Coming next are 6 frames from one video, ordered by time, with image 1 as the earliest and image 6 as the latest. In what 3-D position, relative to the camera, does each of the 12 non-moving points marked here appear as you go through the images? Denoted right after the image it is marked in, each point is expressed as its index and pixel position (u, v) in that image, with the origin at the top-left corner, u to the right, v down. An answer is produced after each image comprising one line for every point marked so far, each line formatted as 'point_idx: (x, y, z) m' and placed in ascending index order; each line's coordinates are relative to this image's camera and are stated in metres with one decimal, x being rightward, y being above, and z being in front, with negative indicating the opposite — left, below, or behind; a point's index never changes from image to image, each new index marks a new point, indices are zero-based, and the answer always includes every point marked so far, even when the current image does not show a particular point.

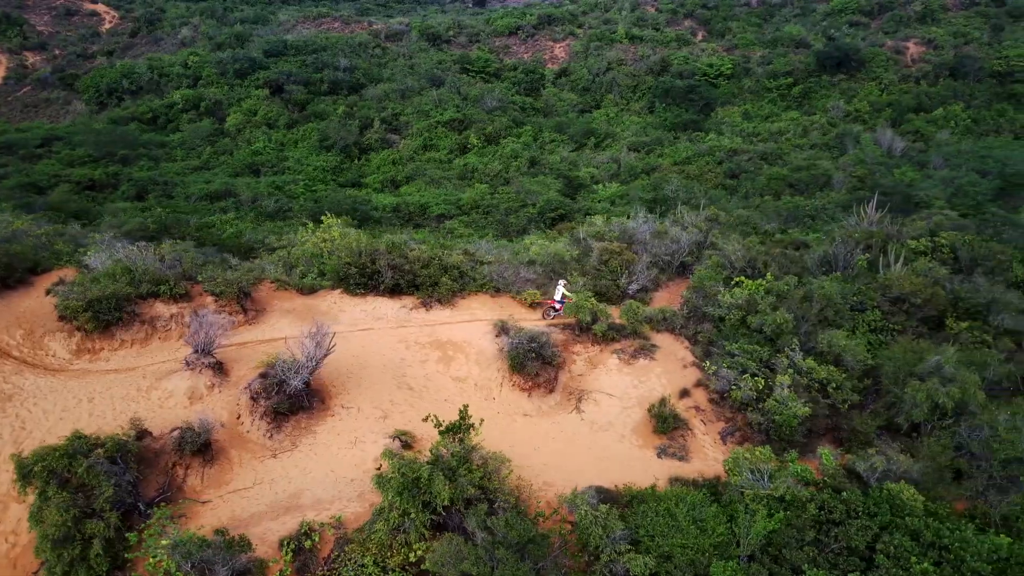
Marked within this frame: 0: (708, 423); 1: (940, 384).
0: (+2.1, -1.4, +9.1) m
1: (+4.6, -1.0, +9.2) m
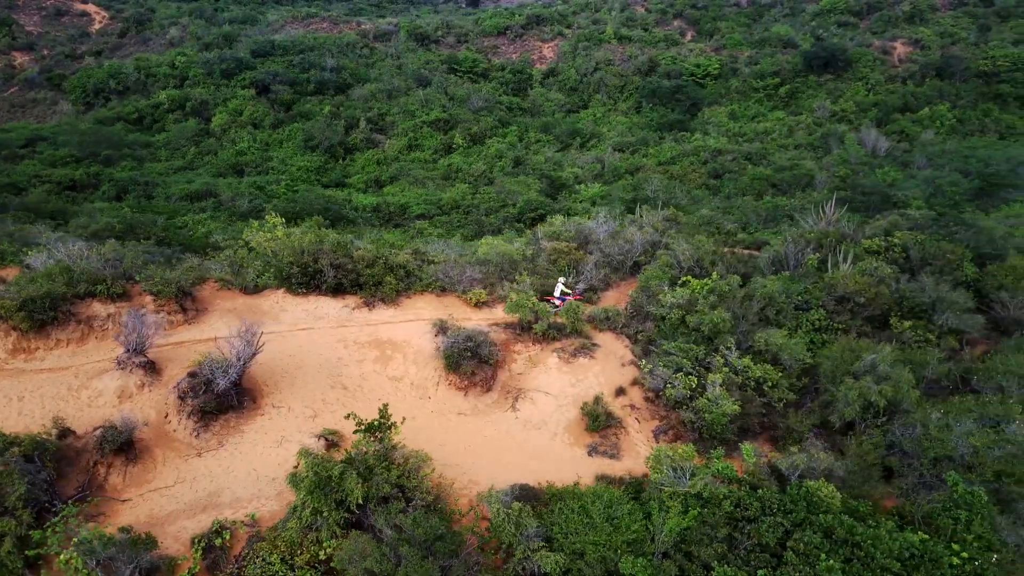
0: (+1.4, -1.4, +9.1) m
1: (+3.9, -1.0, +9.3) m
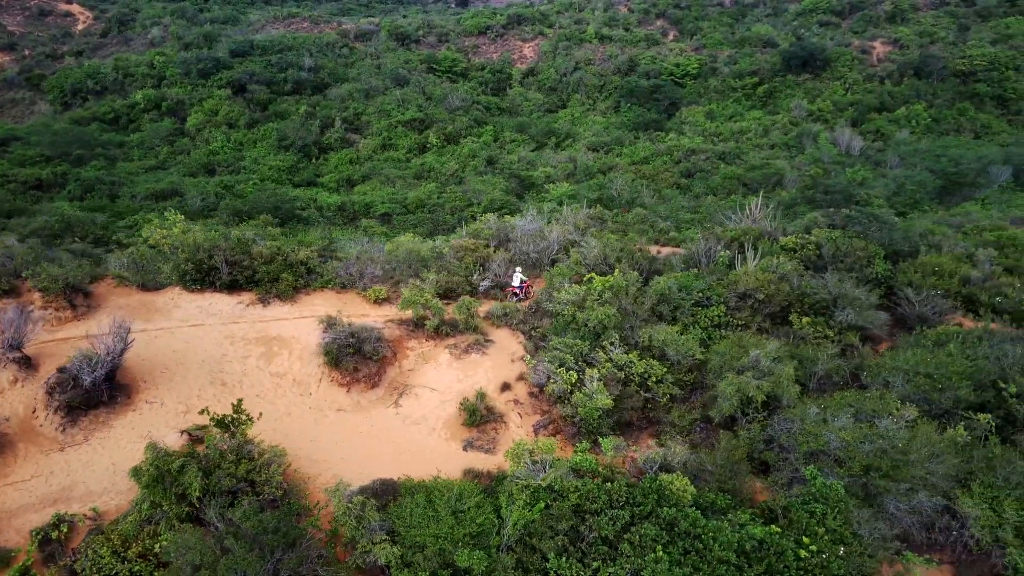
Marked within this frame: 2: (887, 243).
0: (+0.1, -1.4, +9.2) m
1: (+2.6, -1.0, +9.3) m
2: (+5.7, +0.7, +13.2) m
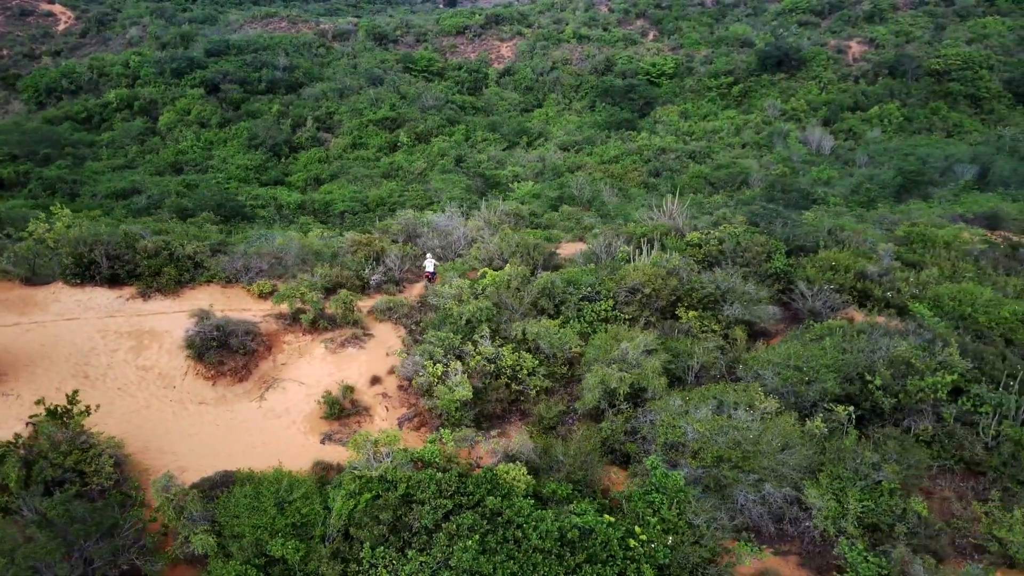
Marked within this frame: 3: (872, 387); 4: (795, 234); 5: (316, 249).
0: (-1.3, -1.3, +9.2) m
1: (+1.2, -0.9, +9.4) m
2: (+4.3, +0.8, +13.2) m
3: (+3.9, -1.1, +9.4) m
4: (+4.4, +0.8, +13.4) m
5: (-2.7, +0.5, +11.8) m
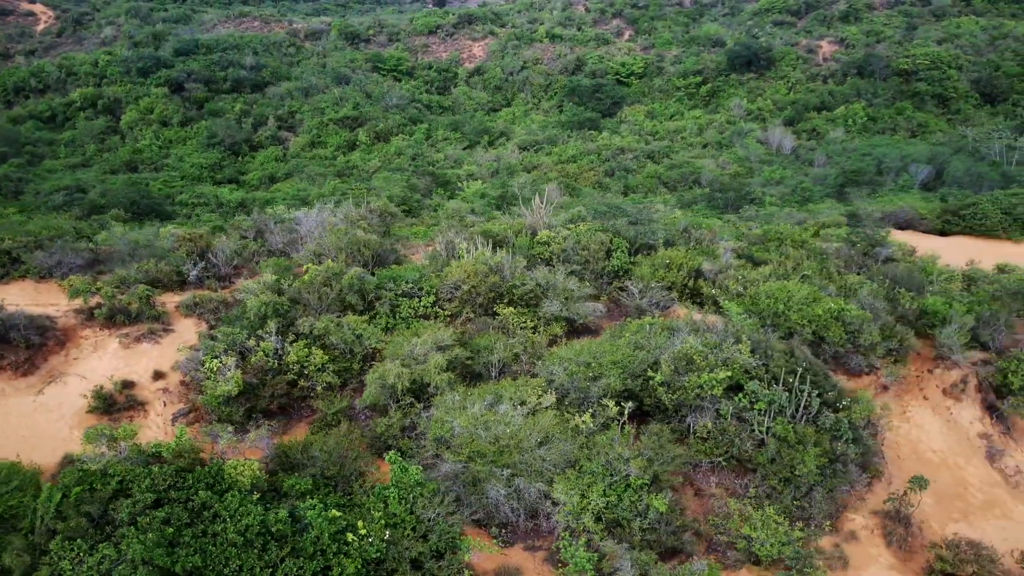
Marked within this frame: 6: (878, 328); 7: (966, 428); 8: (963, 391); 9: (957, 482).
0: (-3.7, -1.2, +9.2) m
1: (-1.2, -0.9, +9.4) m
2: (+1.9, +0.8, +13.2) m
3: (+1.5, -1.0, +9.4) m
4: (+2.1, +0.9, +13.3) m
5: (-5.0, +0.6, +11.8) m
6: (+4.6, -0.5, +10.8) m
7: (+5.8, -1.8, +10.9) m
8: (+5.9, -1.4, +11.2) m
9: (+5.3, -2.3, +10.2) m
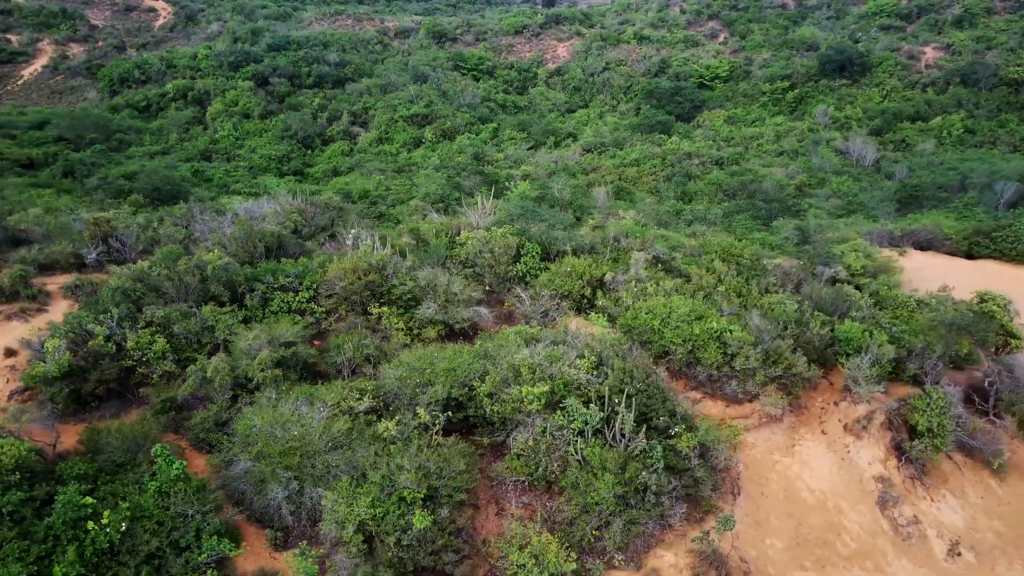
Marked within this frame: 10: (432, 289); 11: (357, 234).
0: (-5.5, -1.0, +9.5) m
1: (-3.0, -0.8, +9.3) m
2: (+0.7, +0.7, +12.7) m
3: (-0.4, -1.1, +9.0) m
4: (+0.8, +0.8, +12.8) m
5: (-6.4, +0.8, +12.2) m
6: (+2.9, -0.7, +9.9) m
7: (+4.0, -2.1, +9.9) m
8: (+4.2, -1.7, +10.2) m
9: (+3.4, -2.6, +9.3) m
10: (-1.1, 0.0, +11.0) m
11: (-2.2, +0.8, +12.8) m
